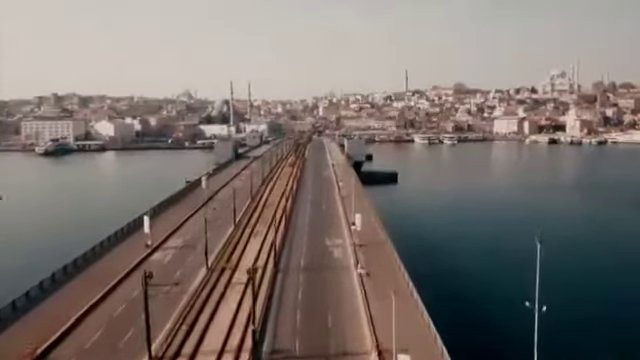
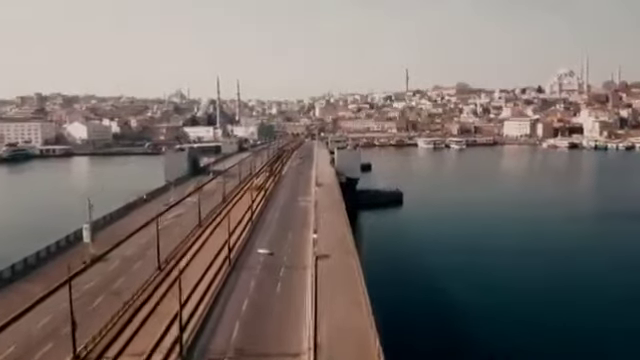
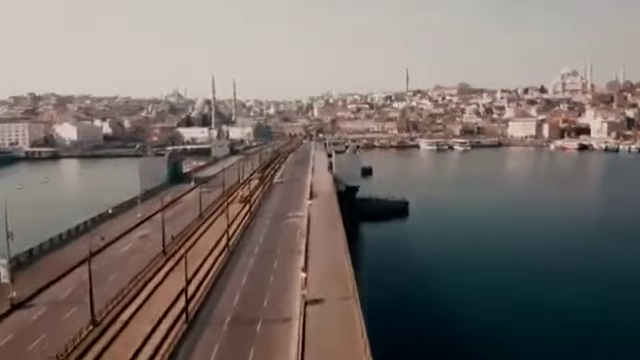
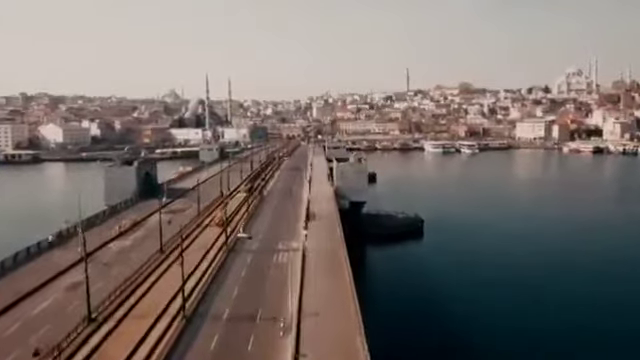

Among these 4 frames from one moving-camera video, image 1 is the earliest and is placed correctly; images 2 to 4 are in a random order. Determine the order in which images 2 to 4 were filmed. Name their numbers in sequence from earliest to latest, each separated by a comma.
2, 3, 4
